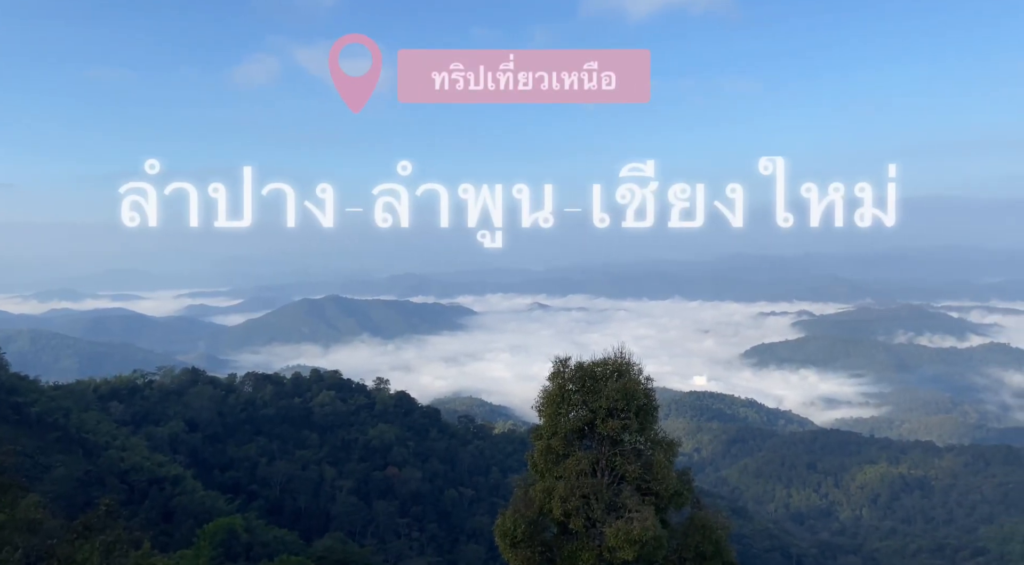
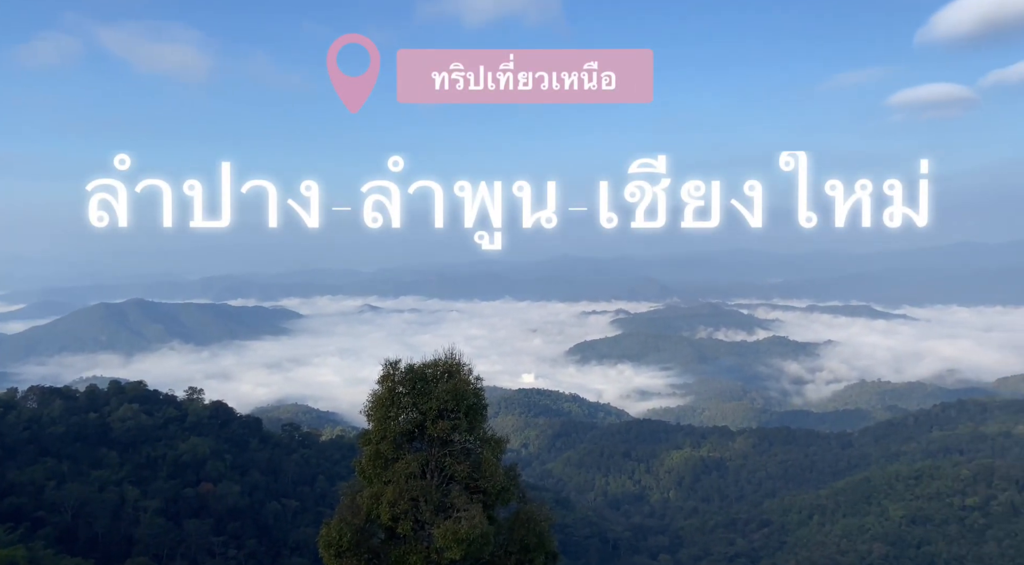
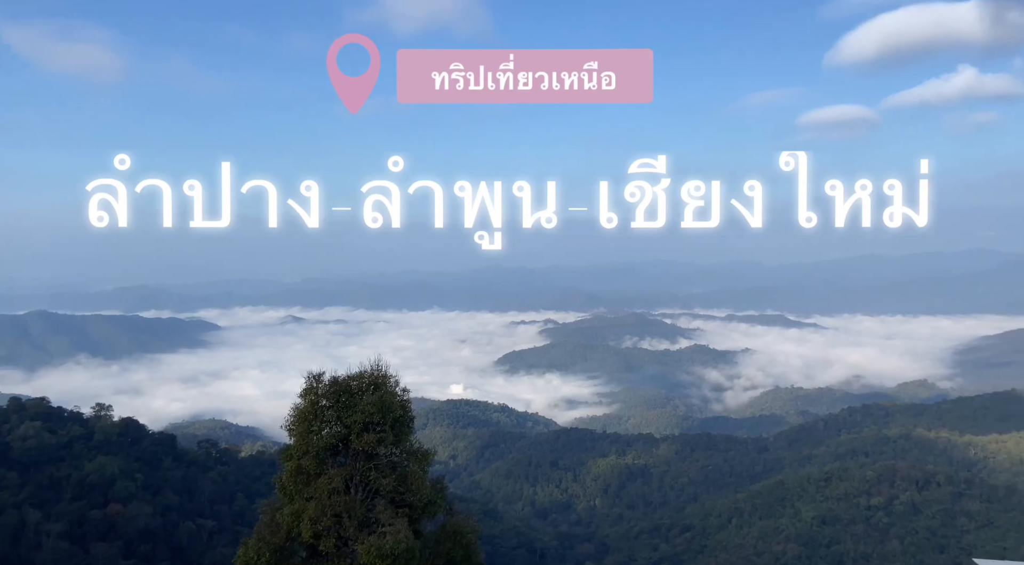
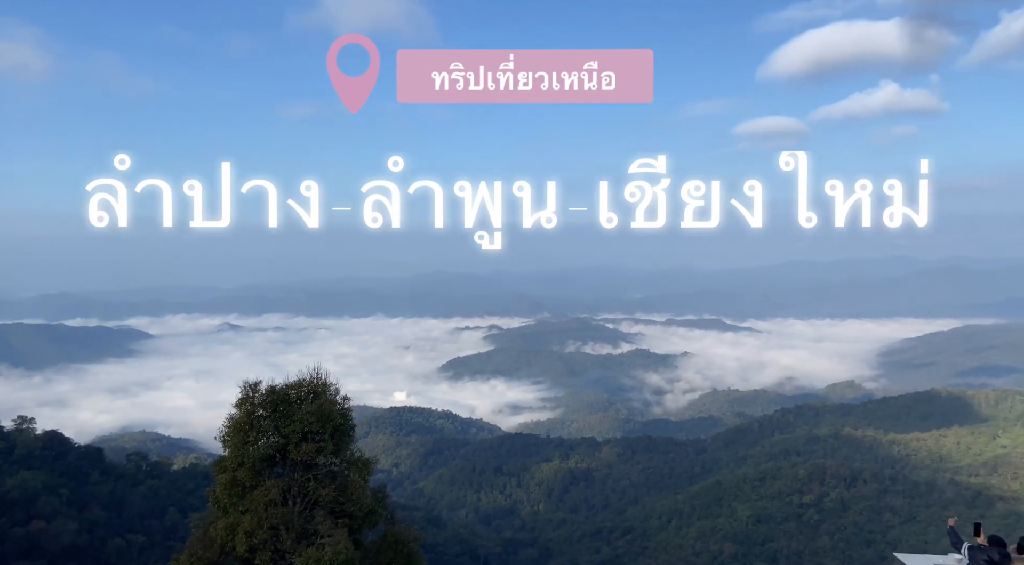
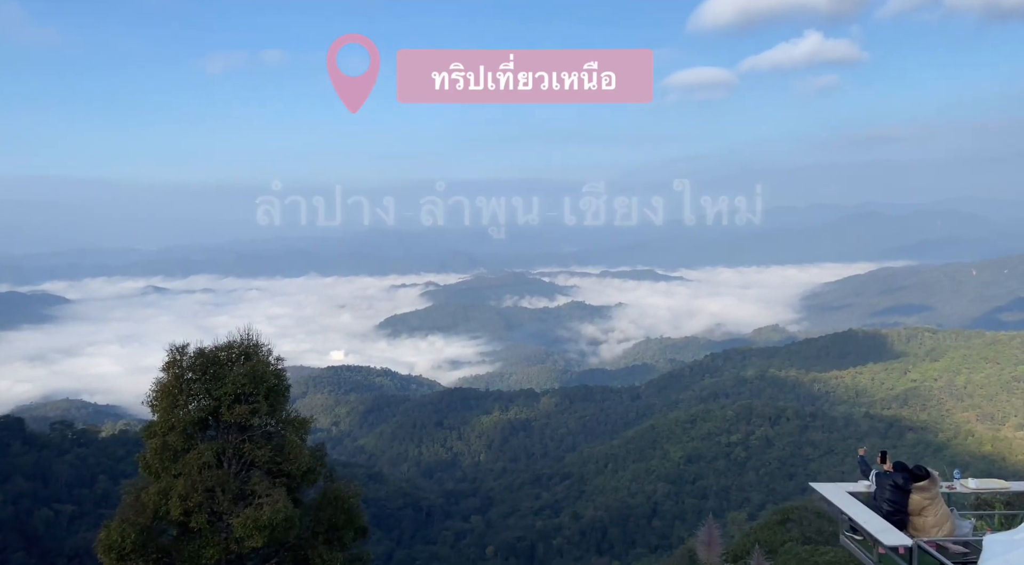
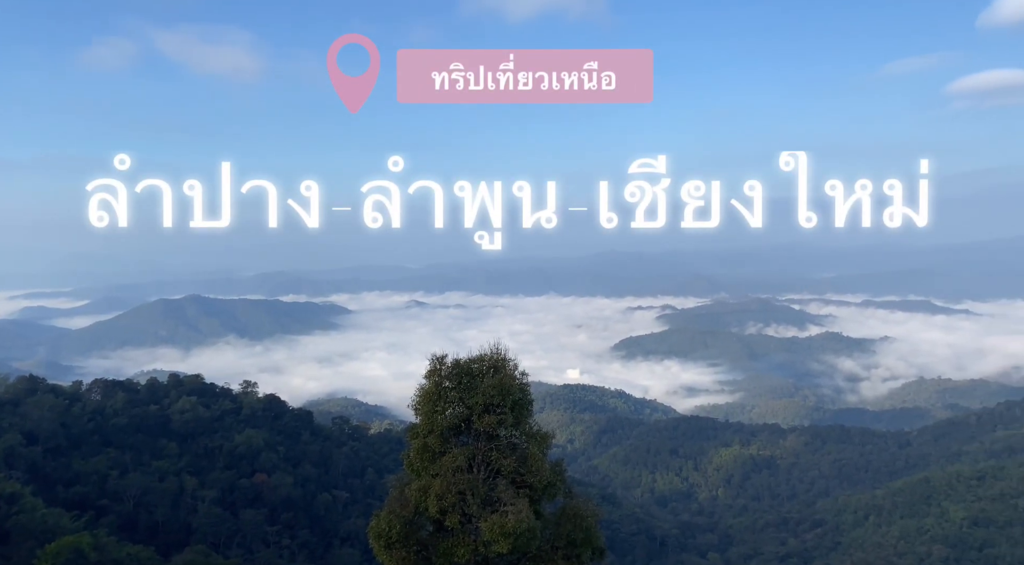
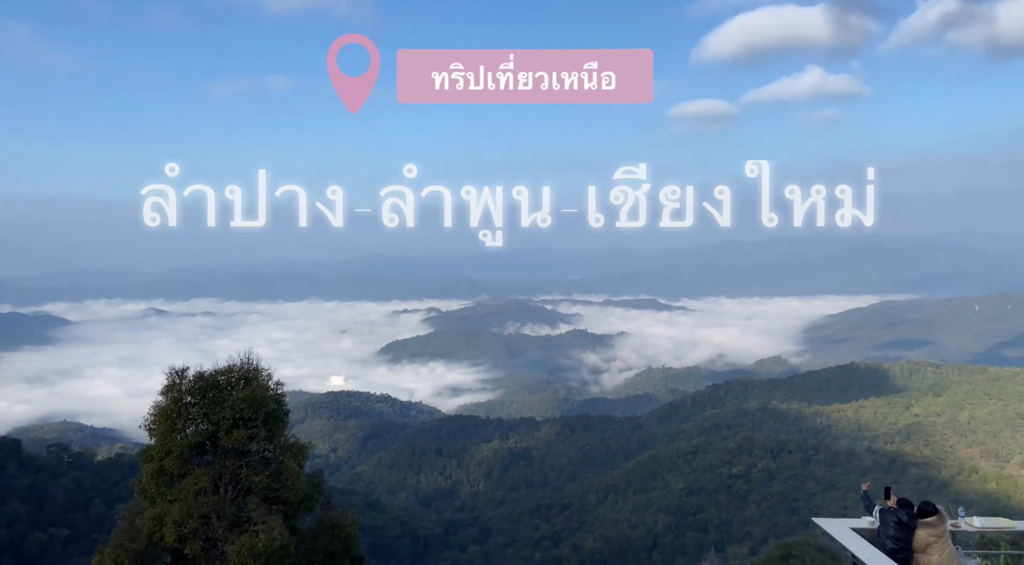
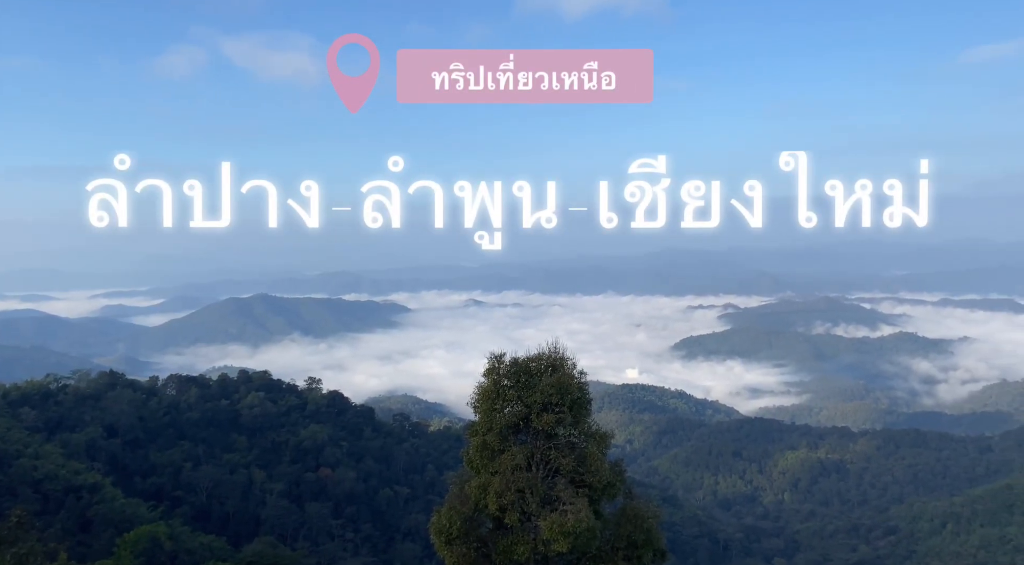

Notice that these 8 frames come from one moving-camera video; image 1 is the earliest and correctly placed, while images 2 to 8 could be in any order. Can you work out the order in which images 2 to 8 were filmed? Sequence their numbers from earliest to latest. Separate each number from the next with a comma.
8, 6, 2, 3, 4, 7, 5
